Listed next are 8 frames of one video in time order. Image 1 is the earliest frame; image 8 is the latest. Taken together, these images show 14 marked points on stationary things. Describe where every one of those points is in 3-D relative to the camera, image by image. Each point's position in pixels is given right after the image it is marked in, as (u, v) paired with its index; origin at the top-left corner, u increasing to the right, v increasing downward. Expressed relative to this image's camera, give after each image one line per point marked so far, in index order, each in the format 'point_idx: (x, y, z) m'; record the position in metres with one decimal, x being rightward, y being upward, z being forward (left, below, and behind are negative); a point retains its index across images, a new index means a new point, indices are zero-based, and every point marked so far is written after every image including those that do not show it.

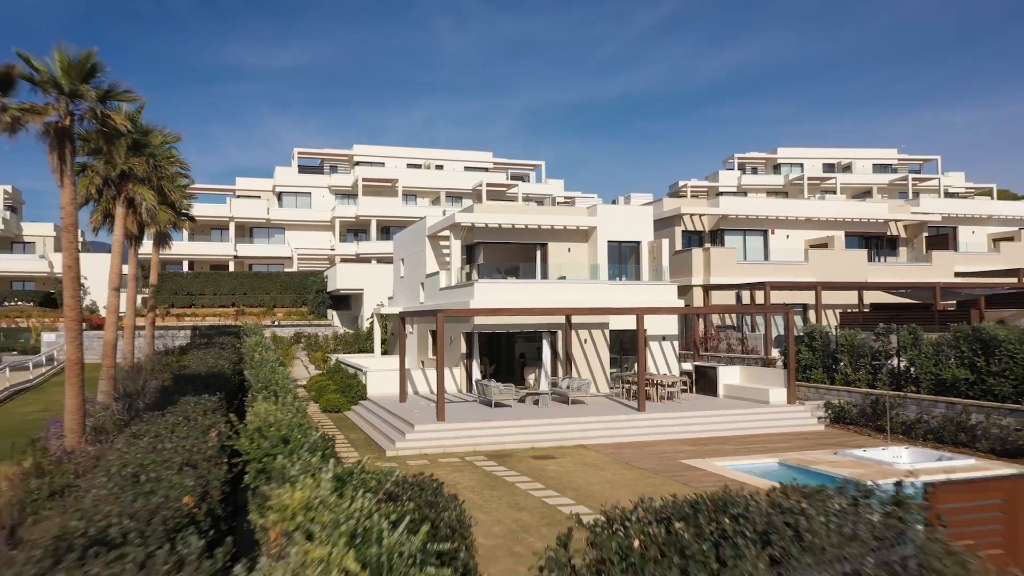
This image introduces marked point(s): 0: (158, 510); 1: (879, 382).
0: (-2.1, -1.3, +4.9) m
1: (+7.6, -1.9, +17.4) m
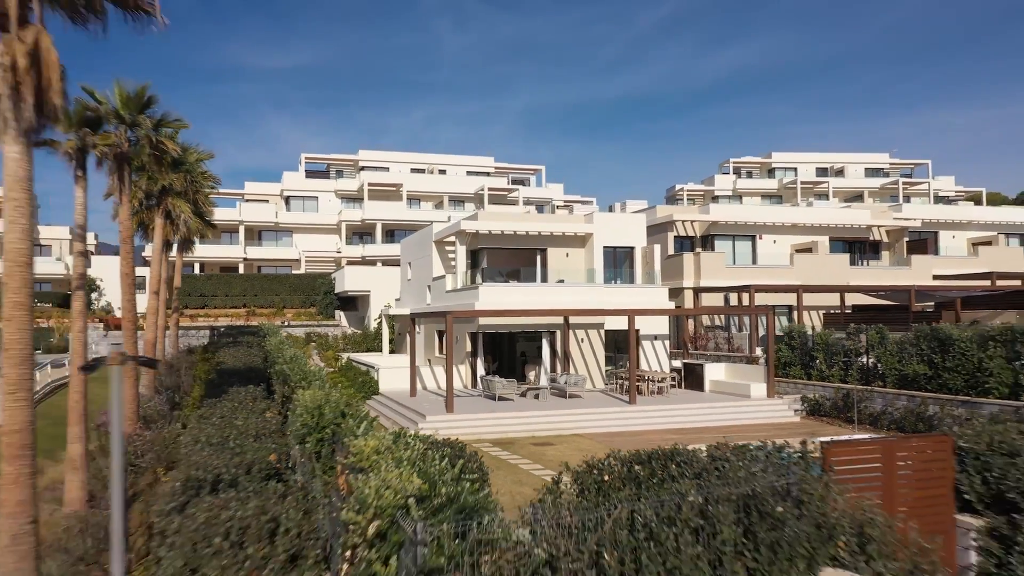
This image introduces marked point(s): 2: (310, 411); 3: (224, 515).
0: (-2.0, -1.4, +6.6) m
1: (+7.6, -2.0, +19.0) m
2: (-1.8, -1.2, +8.0) m
3: (-1.7, -1.4, +5.0) m
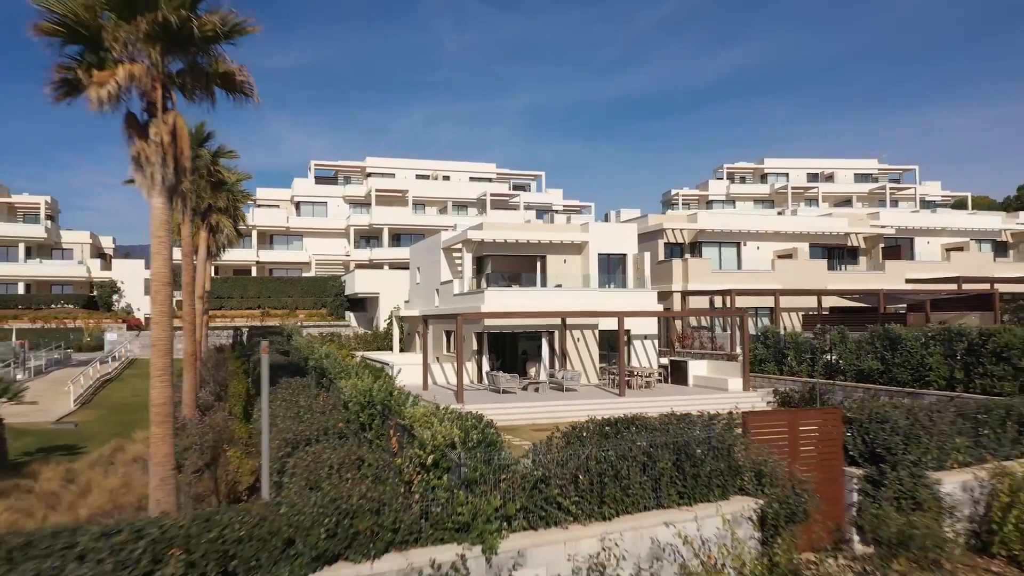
0: (-2.0, -1.5, +8.9) m
1: (+7.7, -2.1, +21.3) m
2: (-1.7, -1.3, +10.4) m
3: (-1.6, -1.5, +7.3) m
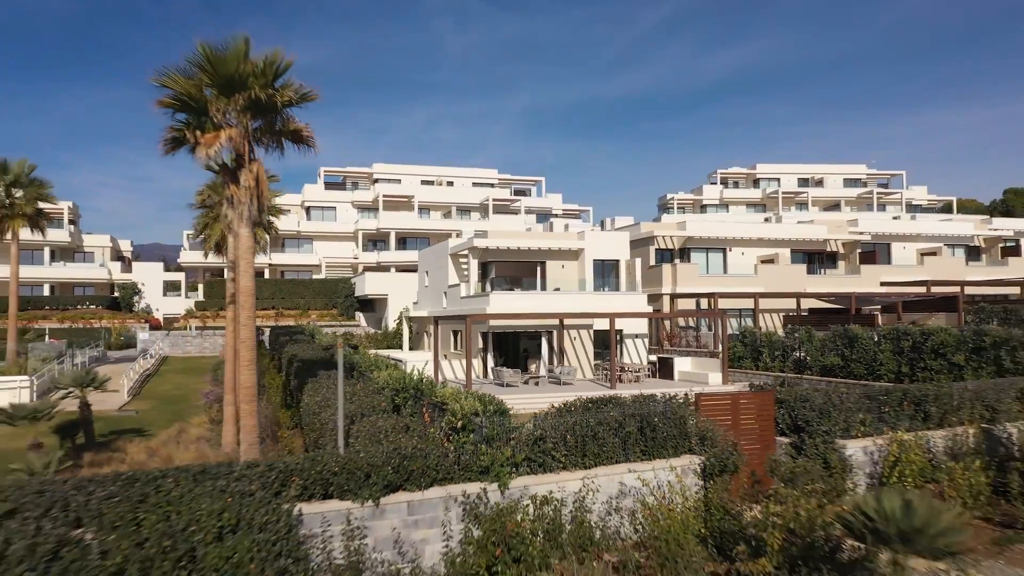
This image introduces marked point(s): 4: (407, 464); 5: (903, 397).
0: (-1.9, -1.6, +11.5) m
1: (+7.8, -2.2, +23.9) m
2: (-1.6, -1.5, +12.9) m
3: (-1.5, -1.6, +9.9) m
4: (-1.0, -1.7, +8.2) m
5: (+5.4, -1.5, +11.8) m
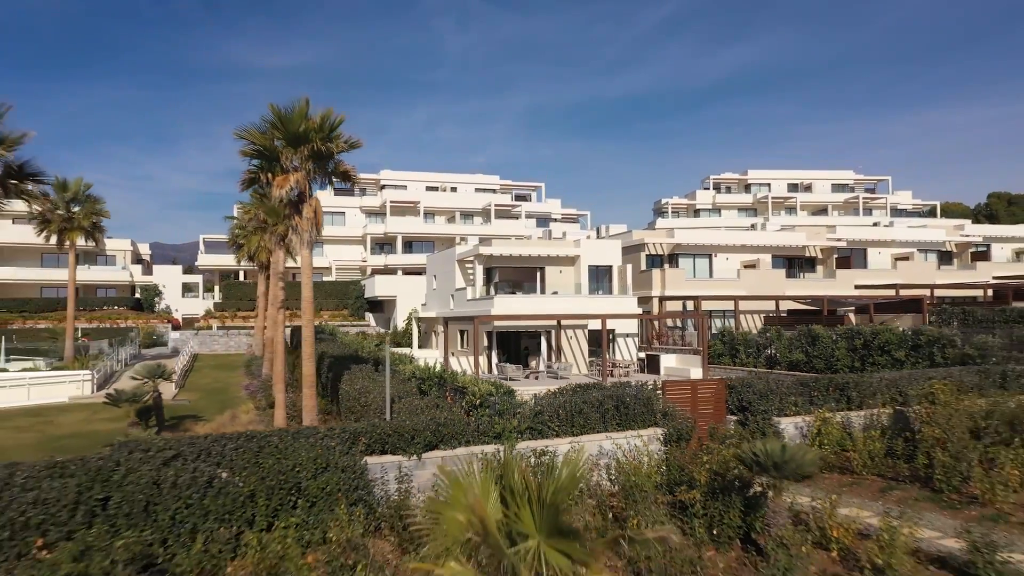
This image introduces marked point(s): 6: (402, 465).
0: (-1.8, -1.8, +14.4) m
1: (+7.9, -2.4, +26.8) m
2: (-1.6, -1.6, +15.8) m
3: (-1.5, -1.8, +12.8) m
4: (-0.9, -1.9, +11.1) m
5: (+5.5, -1.7, +14.7) m
6: (-1.4, -2.2, +10.7) m
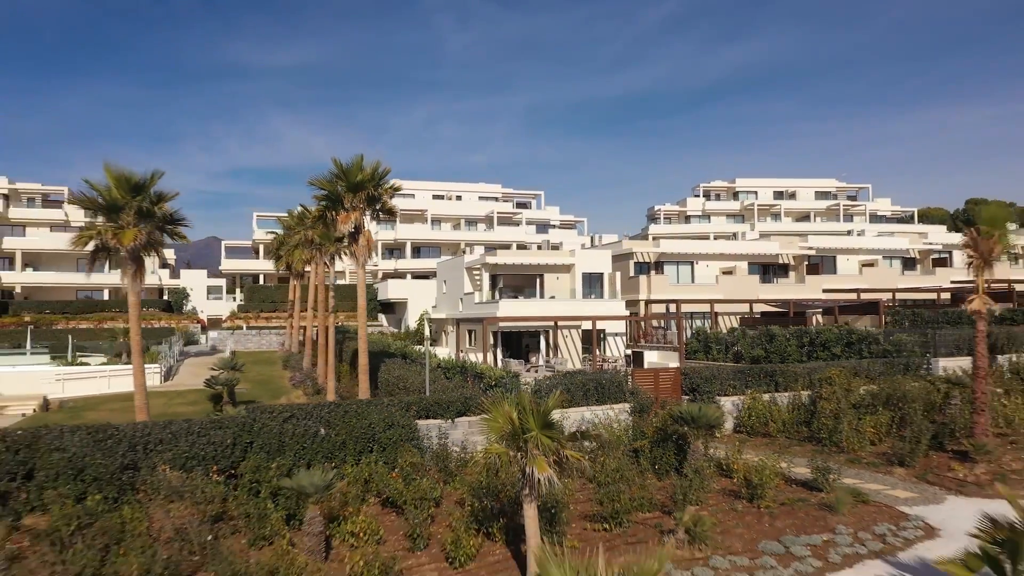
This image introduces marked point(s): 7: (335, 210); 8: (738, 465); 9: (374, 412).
0: (-1.7, -2.0, +18.8) m
1: (+8.0, -2.6, +31.2) m
2: (-1.4, -1.8, +20.2) m
3: (-1.3, -2.0, +17.2) m
4: (-0.8, -2.1, +15.5) m
5: (+5.6, -1.9, +19.1) m
6: (-1.3, -2.5, +15.1) m
7: (-4.0, +1.8, +19.3) m
8: (+3.3, -2.6, +12.4) m
9: (-2.3, -2.1, +14.2) m
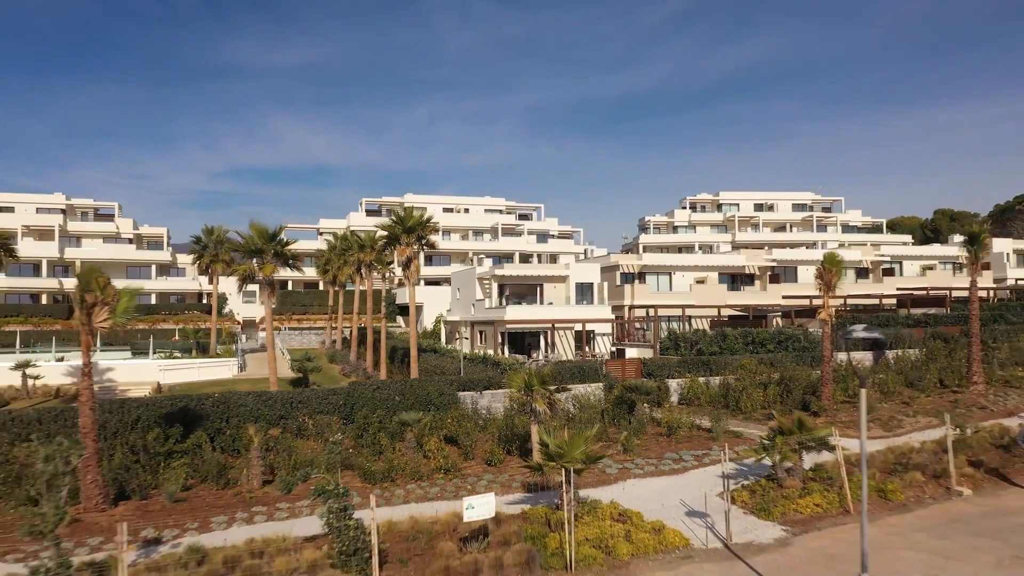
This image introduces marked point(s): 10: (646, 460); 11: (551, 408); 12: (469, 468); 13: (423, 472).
0: (-1.5, -2.4, +26.1) m
1: (+8.2, -3.0, +38.5) m
2: (-1.2, -2.2, +27.5) m
3: (-1.1, -2.4, +24.5) m
4: (-0.6, -2.5, +22.8) m
5: (+5.9, -2.3, +26.4) m
6: (-1.0, -2.9, +22.3) m
7: (-3.7, +1.4, +26.6) m
8: (+3.6, -3.0, +19.7) m
9: (-2.1, -2.5, +21.5) m
10: (+2.6, -3.4, +16.5) m
11: (+0.8, -2.5, +17.8) m
12: (-0.9, -3.6, +16.9) m
13: (-1.7, -3.5, +16.2) m
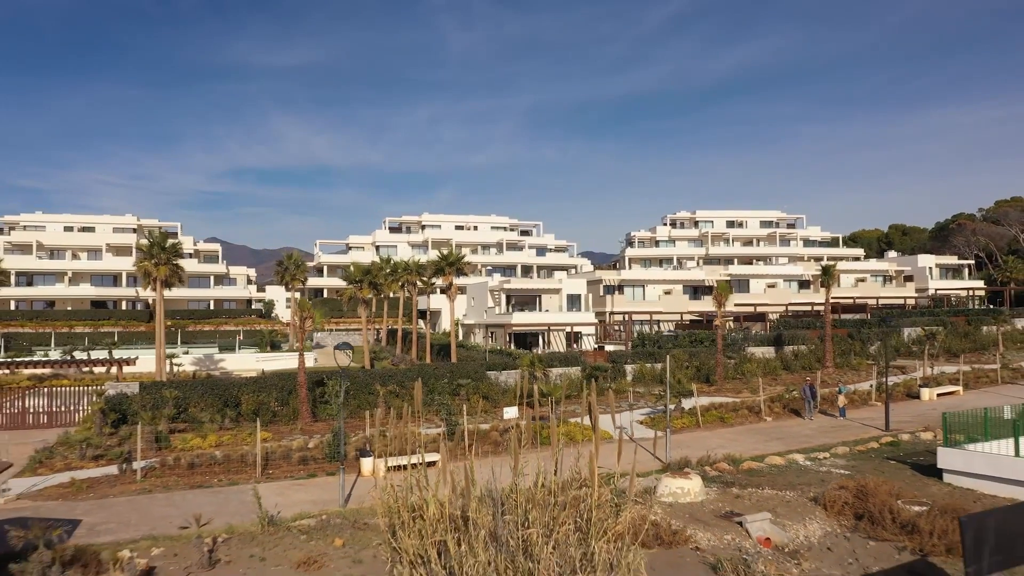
0: (-1.1, -3.1, +38.2) m
1: (+8.6, -3.7, +50.7) m
2: (-0.9, -2.9, +39.7) m
3: (-0.8, -3.1, +36.7) m
4: (-0.2, -3.2, +35.0) m
5: (+6.2, -3.0, +38.5) m
6: (-0.7, -3.5, +34.5) m
7: (-3.4, +0.7, +38.8) m
8: (+3.9, -3.7, +31.8) m
9: (-1.7, -3.2, +33.6) m
10: (+3.0, -4.1, +28.7) m
11: (+1.2, -3.1, +30.0) m
12: (-0.5, -4.3, +29.1) m
13: (-1.4, -4.1, +28.4) m
